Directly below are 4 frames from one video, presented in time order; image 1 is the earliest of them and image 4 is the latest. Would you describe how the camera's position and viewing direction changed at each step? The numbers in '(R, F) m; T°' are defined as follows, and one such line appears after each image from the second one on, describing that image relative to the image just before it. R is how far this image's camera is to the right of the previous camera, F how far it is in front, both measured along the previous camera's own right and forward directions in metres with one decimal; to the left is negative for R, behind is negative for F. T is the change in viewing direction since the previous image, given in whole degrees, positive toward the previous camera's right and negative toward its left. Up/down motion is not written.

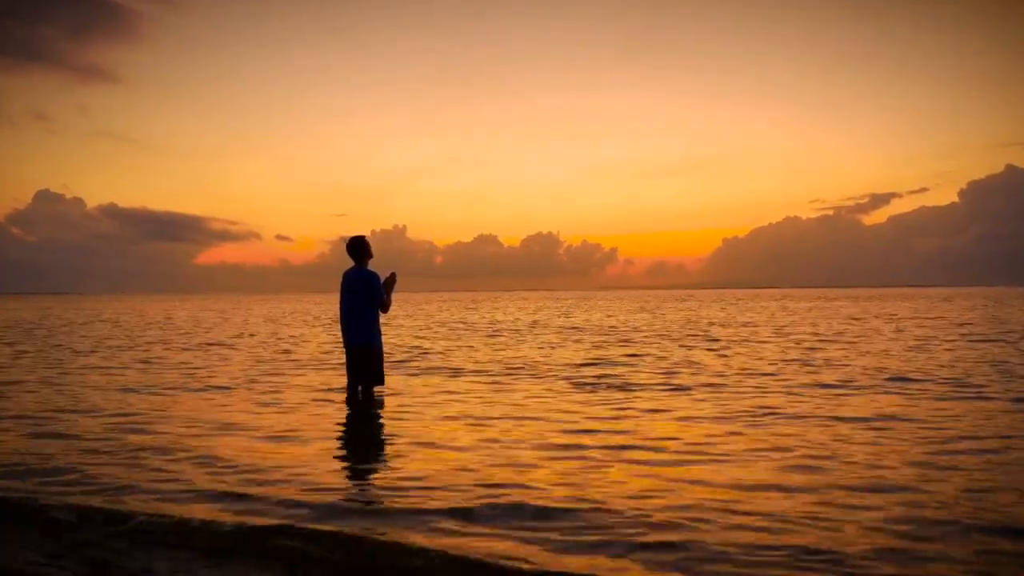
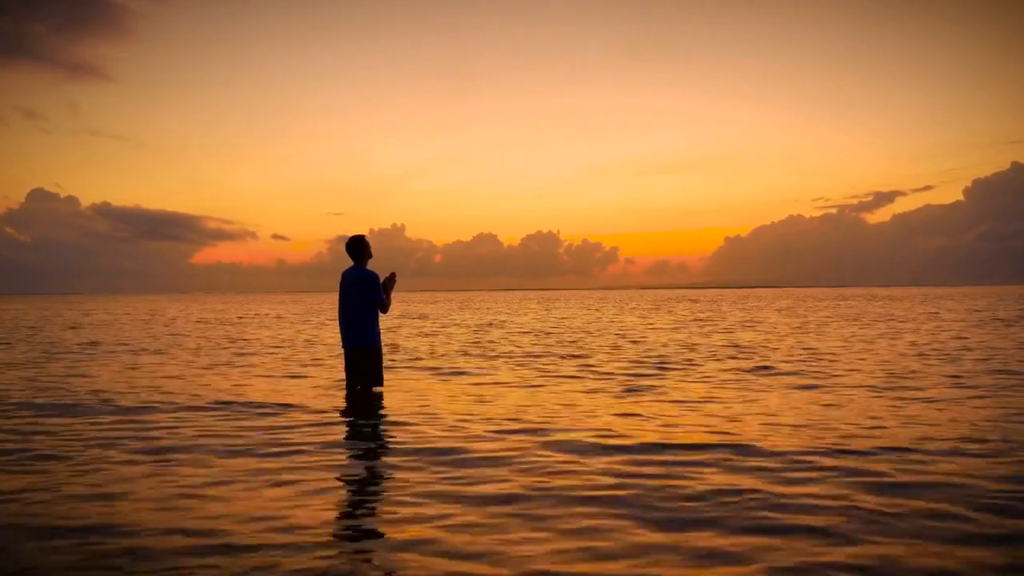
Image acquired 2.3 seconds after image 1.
(-0.4, +1.4) m; 0°
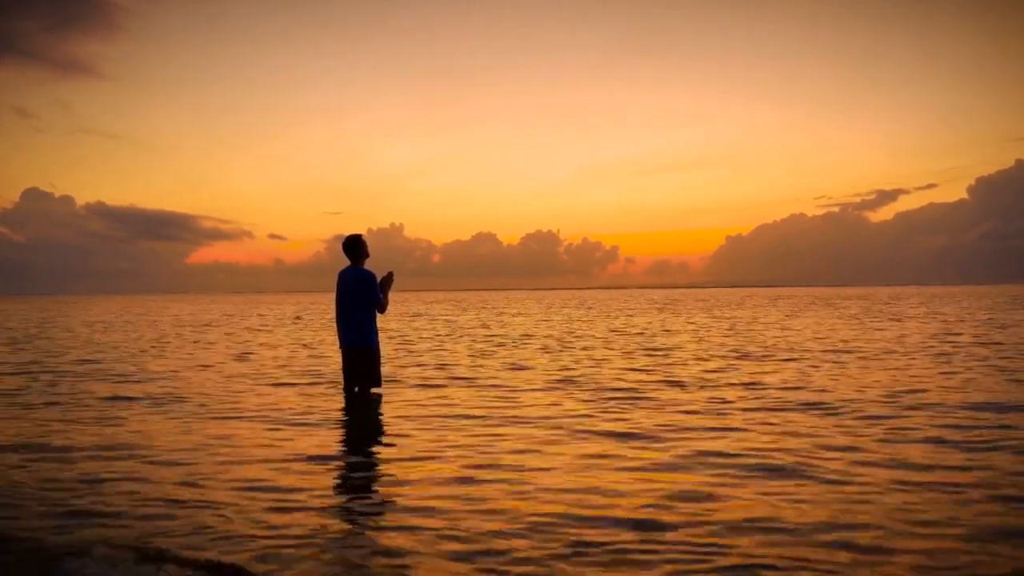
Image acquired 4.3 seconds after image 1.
(-0.1, +1.2) m; 0°
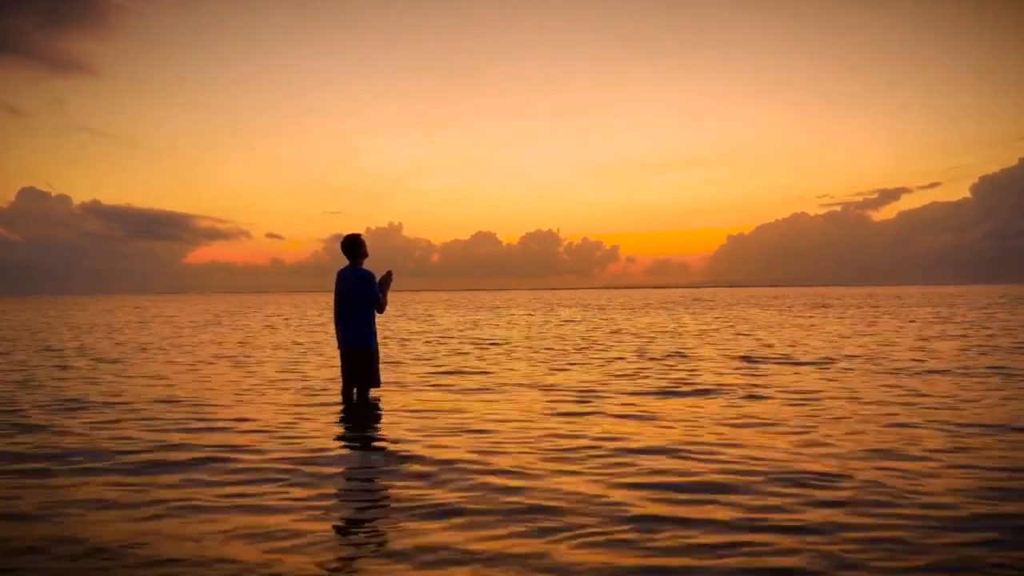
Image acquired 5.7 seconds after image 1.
(-0.1, +0.7) m; 0°
